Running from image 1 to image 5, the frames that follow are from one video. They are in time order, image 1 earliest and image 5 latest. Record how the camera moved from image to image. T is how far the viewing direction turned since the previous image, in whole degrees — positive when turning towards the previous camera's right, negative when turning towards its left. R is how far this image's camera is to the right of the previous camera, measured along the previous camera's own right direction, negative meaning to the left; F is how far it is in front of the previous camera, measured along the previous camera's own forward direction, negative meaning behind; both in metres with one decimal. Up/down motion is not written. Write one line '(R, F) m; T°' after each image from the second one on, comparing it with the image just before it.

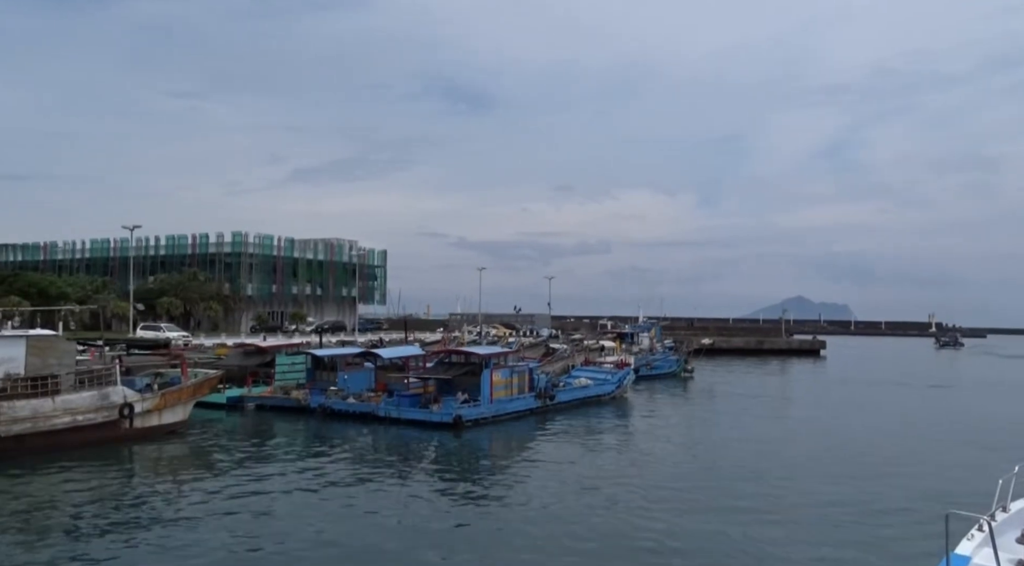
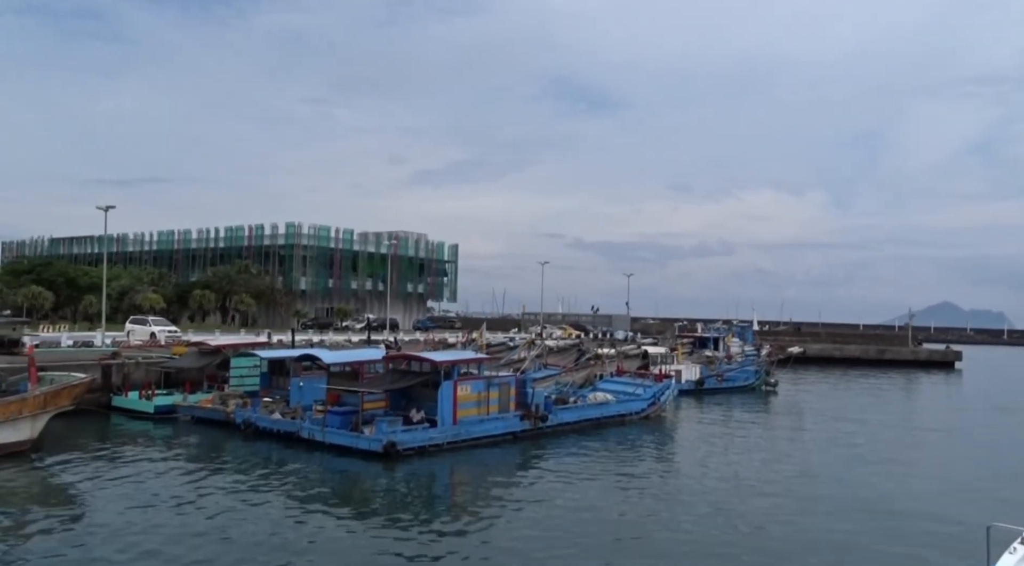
(+4.4, +8.0) m; -8°
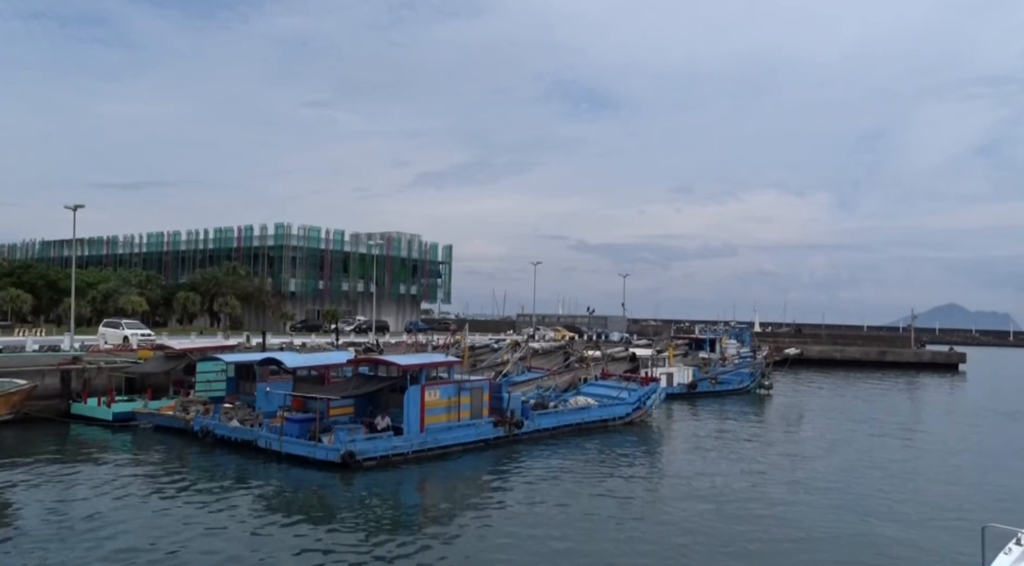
(+0.9, +1.4) m; 0°
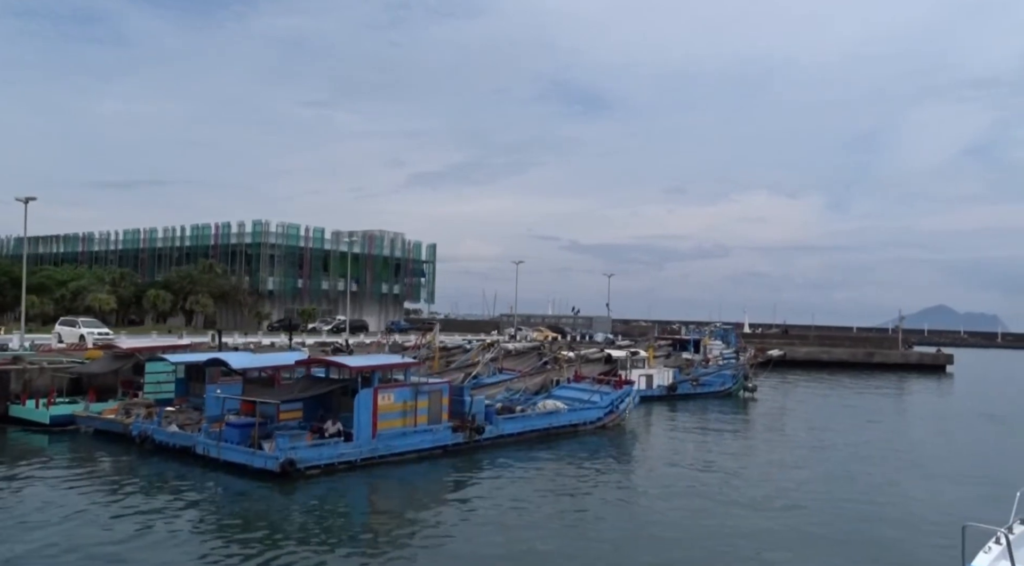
(+0.9, +1.5) m; 0°
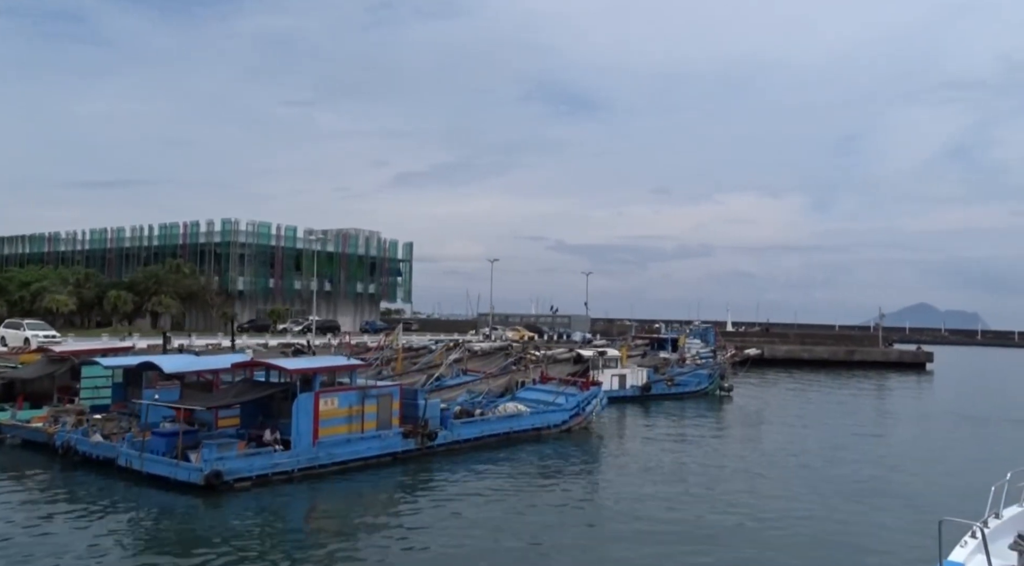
(+0.9, +1.5) m; +1°
